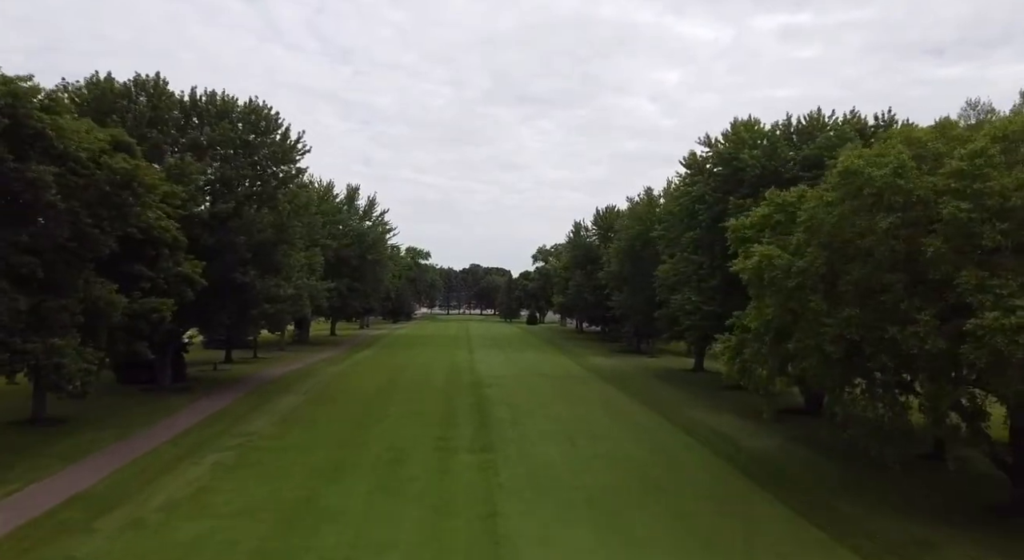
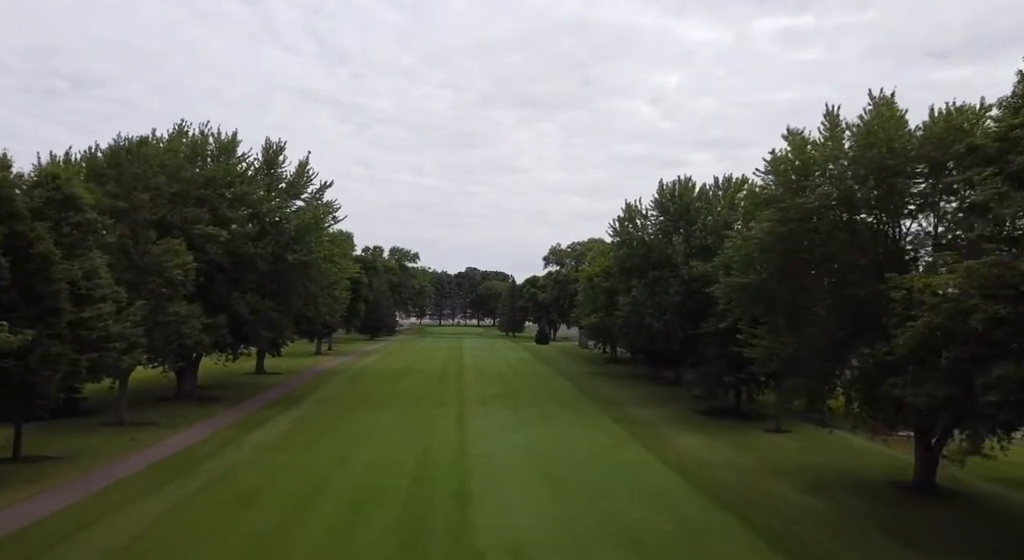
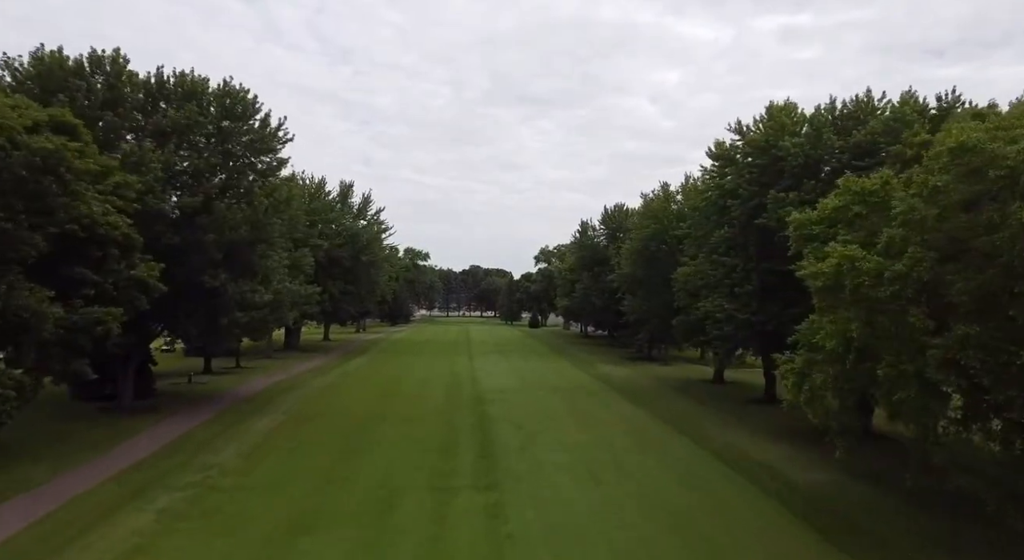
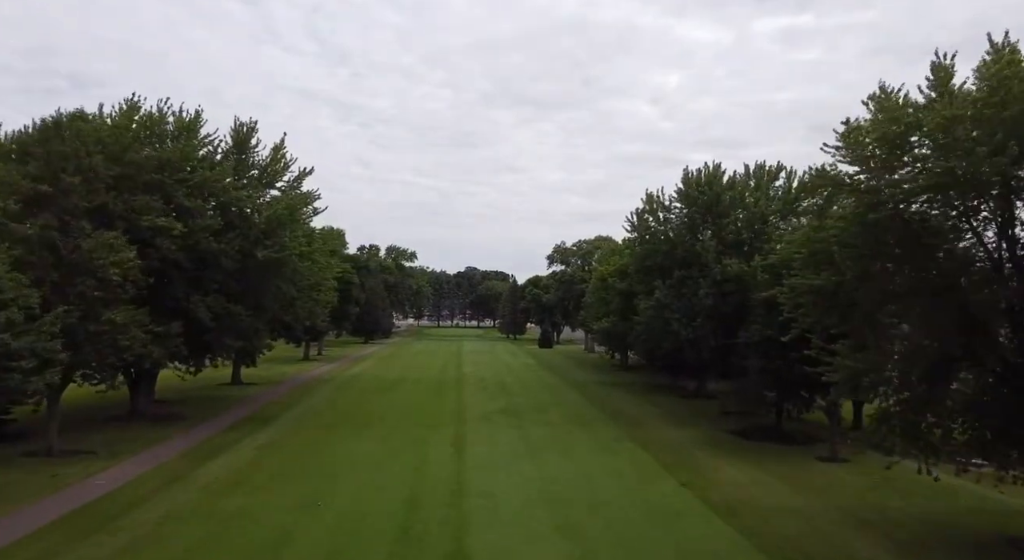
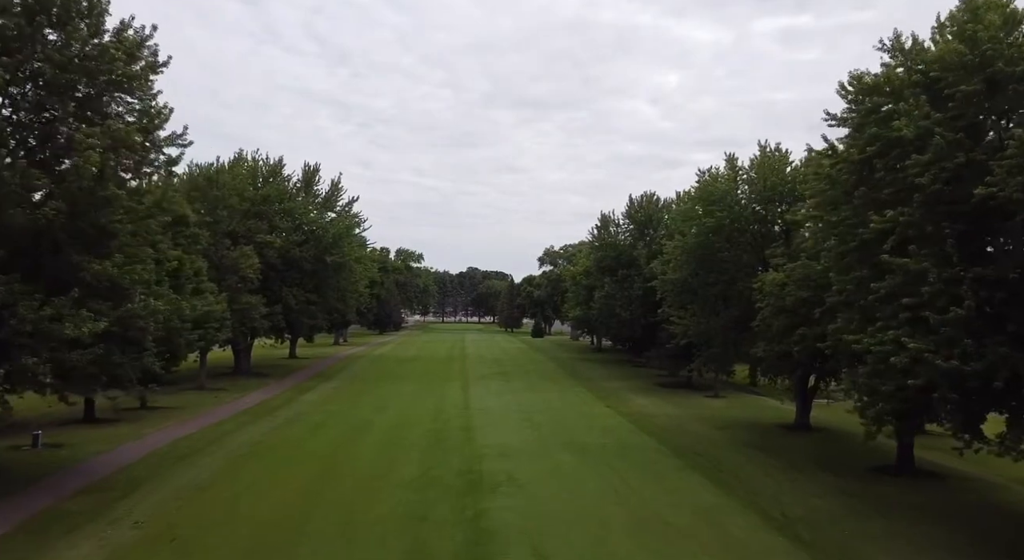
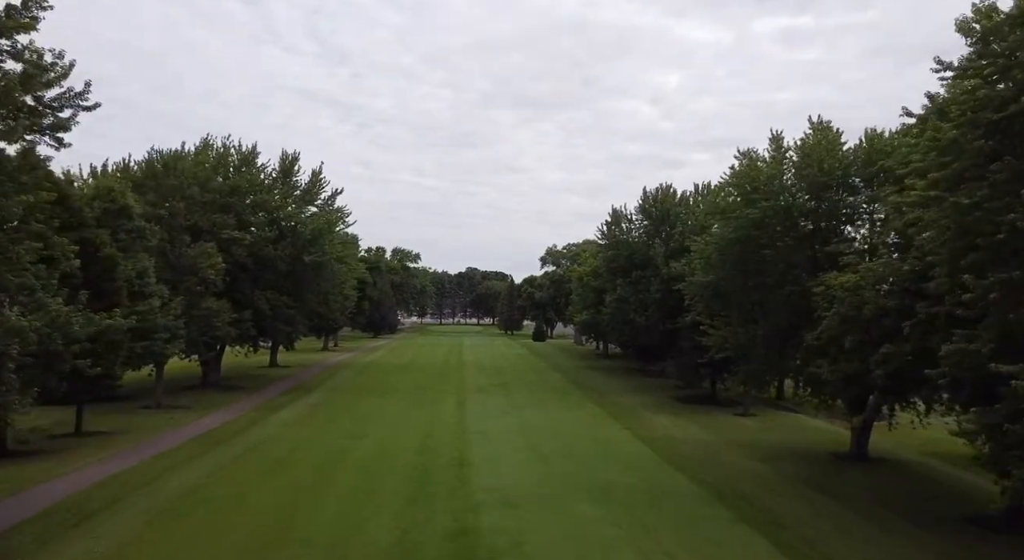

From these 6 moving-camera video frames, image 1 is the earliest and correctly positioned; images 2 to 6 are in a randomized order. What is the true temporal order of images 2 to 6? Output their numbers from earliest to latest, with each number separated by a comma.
3, 5, 6, 2, 4
